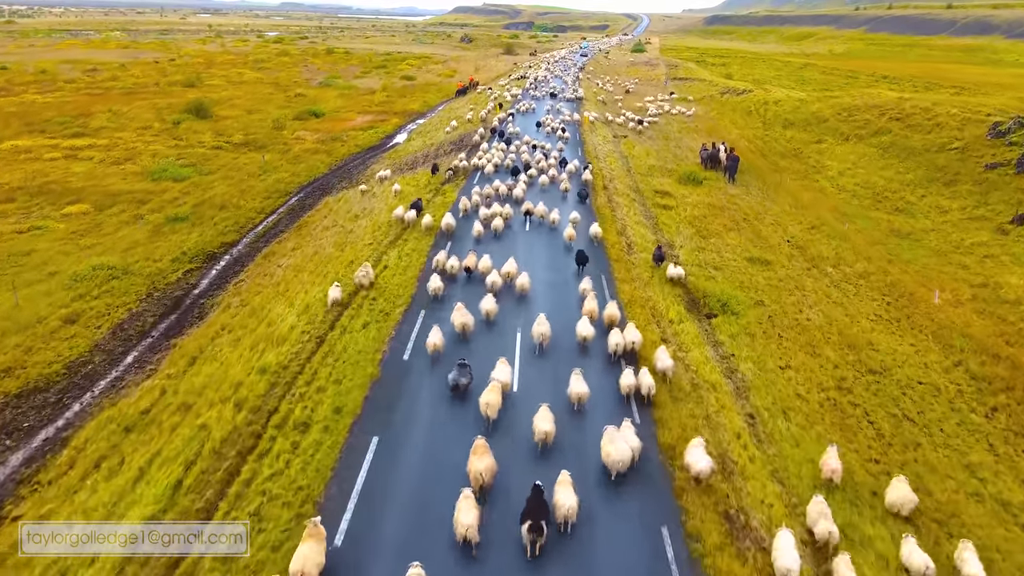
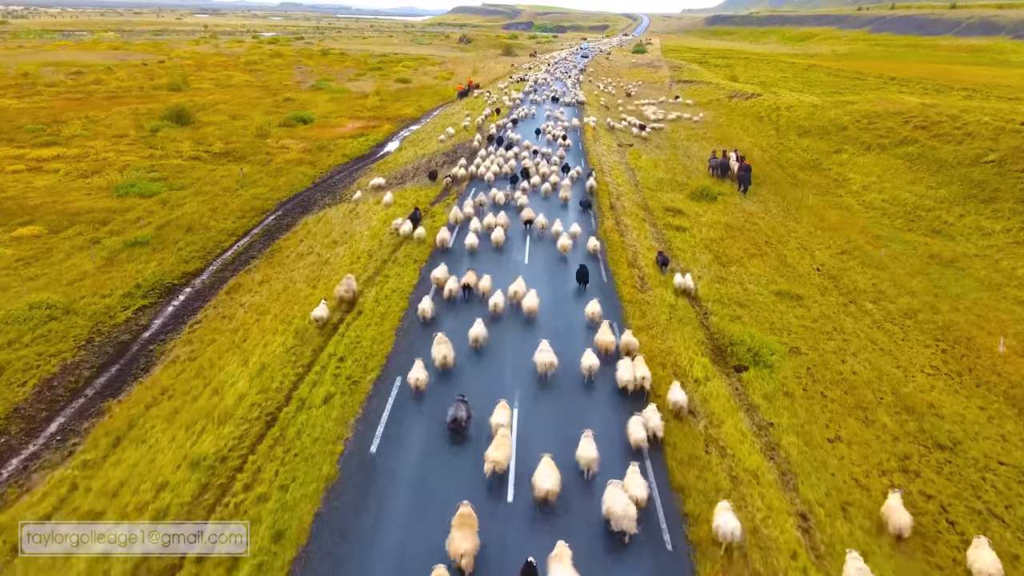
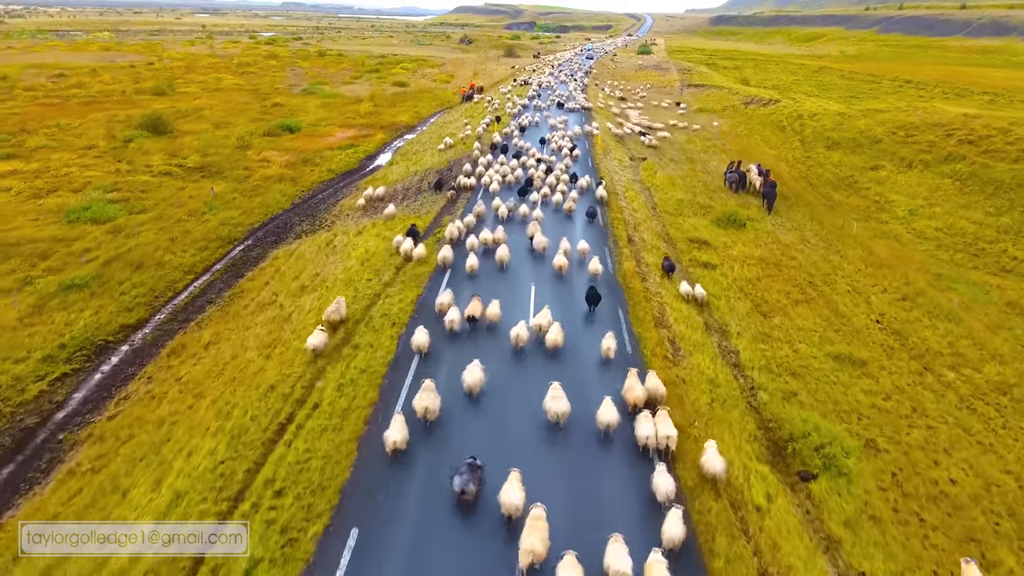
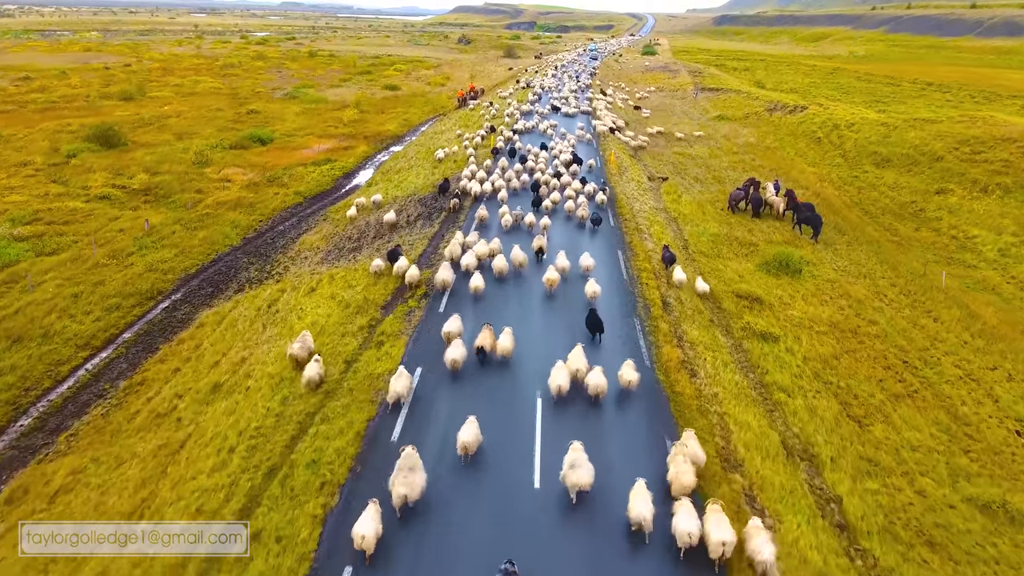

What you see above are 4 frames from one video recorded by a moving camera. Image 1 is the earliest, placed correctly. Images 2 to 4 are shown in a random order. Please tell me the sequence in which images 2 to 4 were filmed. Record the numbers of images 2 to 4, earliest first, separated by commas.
2, 3, 4
